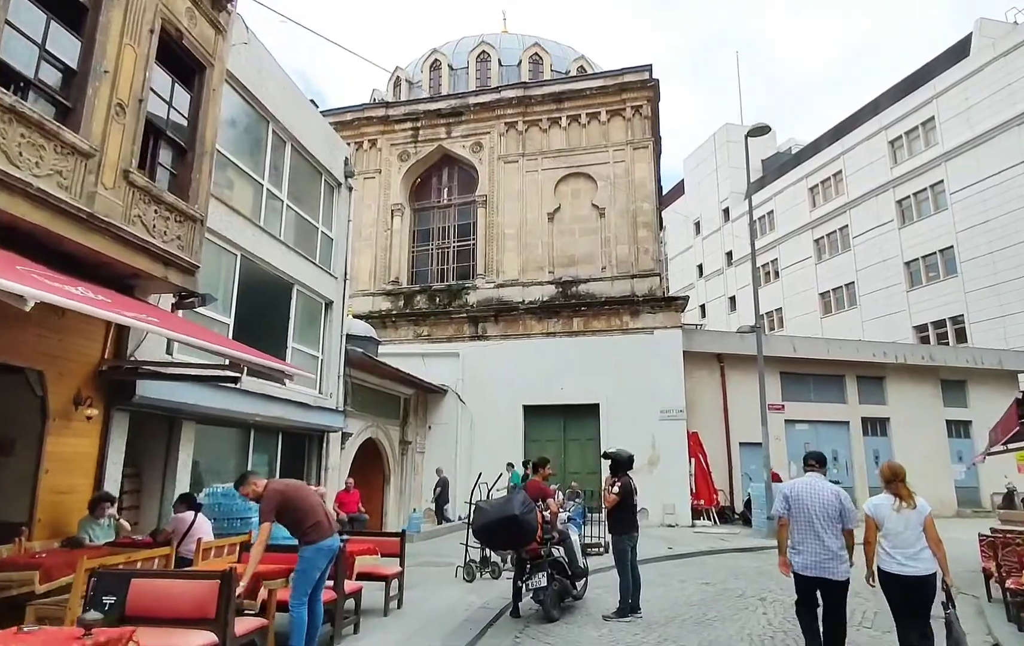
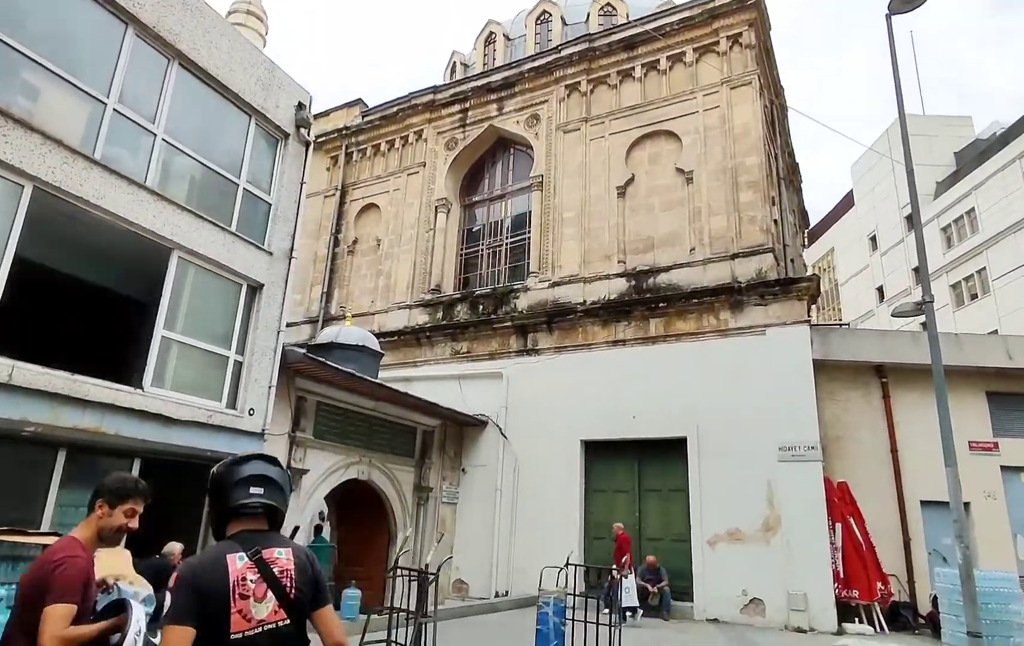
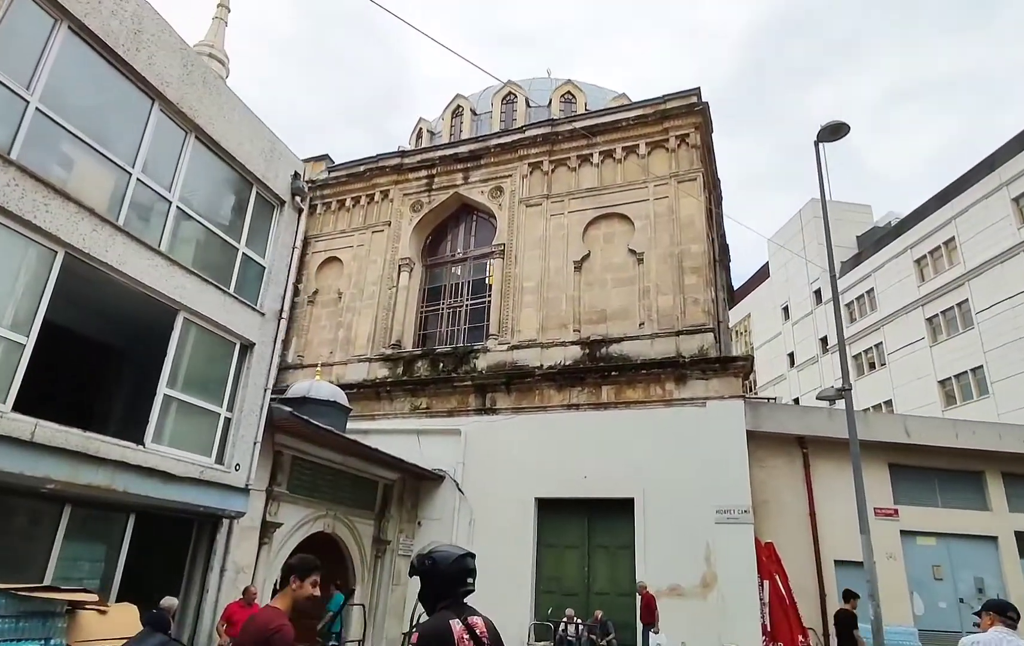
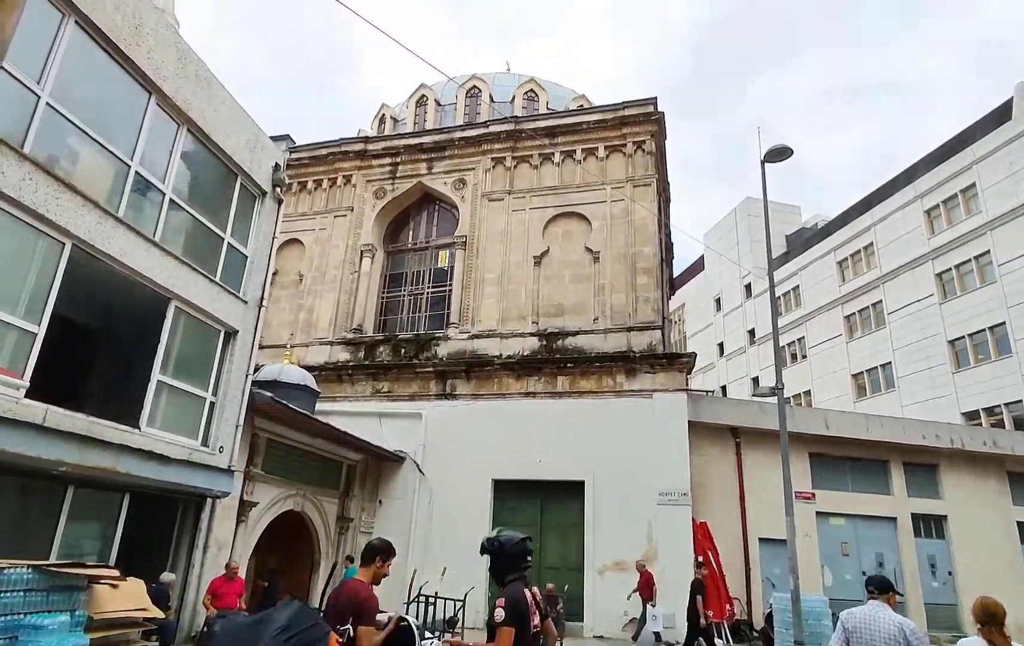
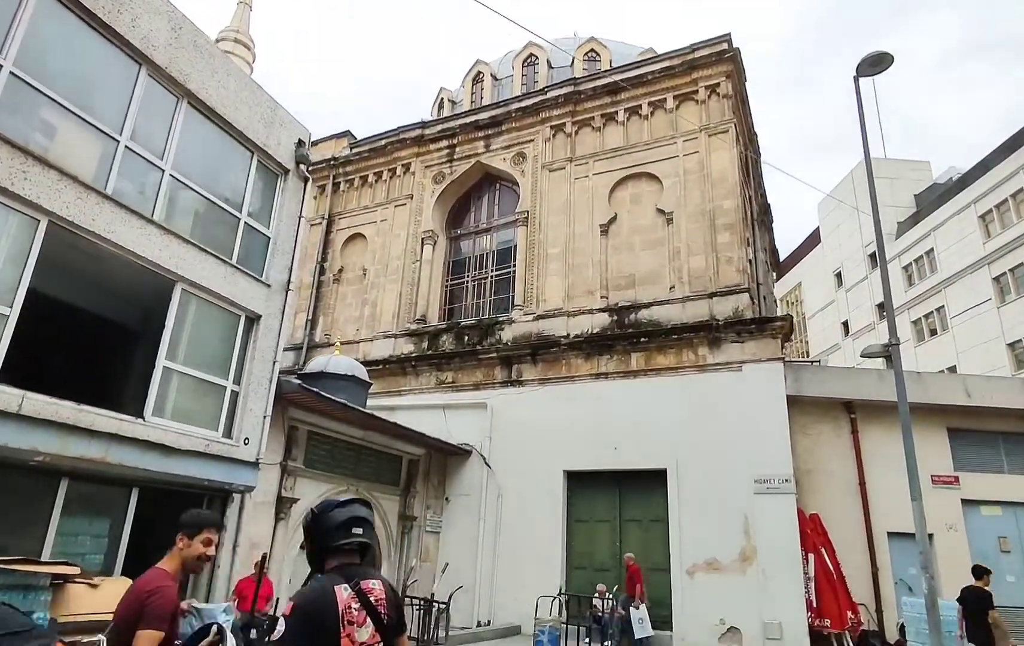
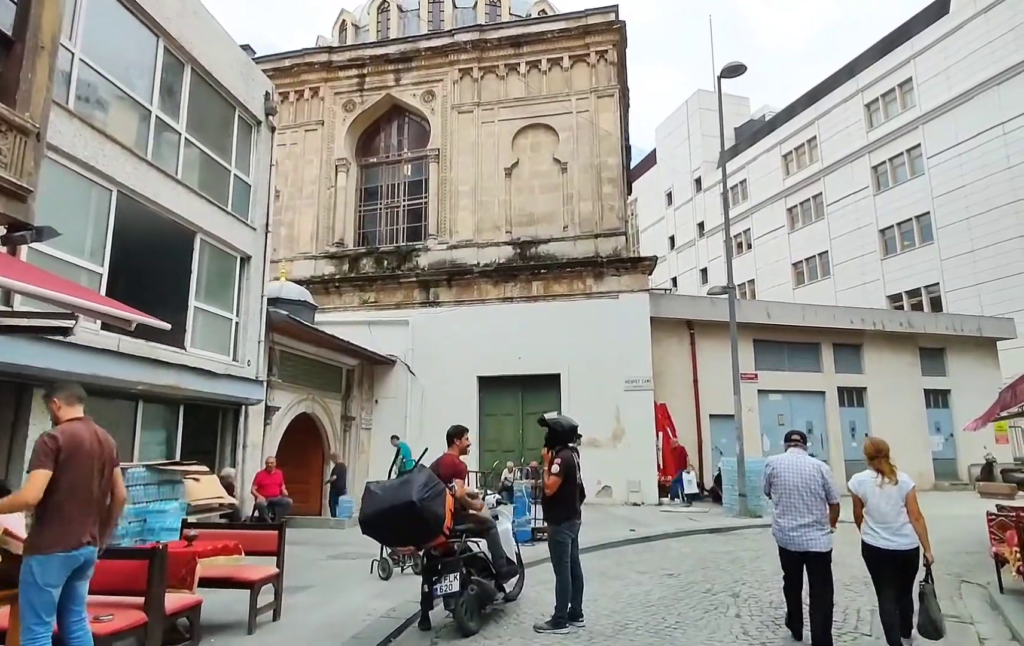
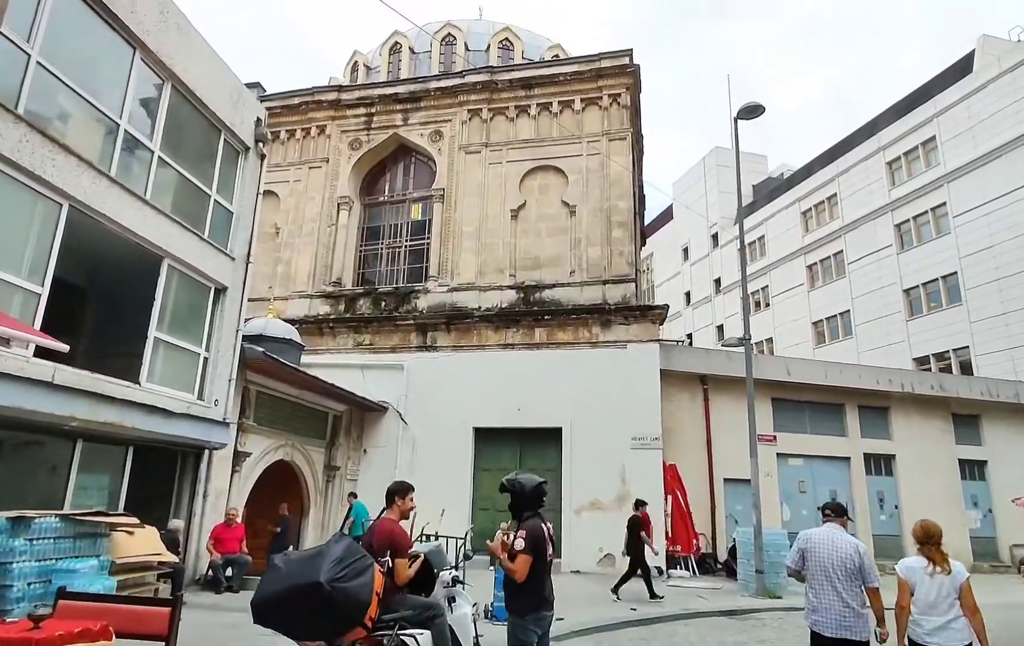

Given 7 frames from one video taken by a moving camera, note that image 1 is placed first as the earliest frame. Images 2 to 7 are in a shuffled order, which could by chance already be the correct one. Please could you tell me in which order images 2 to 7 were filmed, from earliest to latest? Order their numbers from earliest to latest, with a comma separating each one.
6, 7, 4, 3, 5, 2
